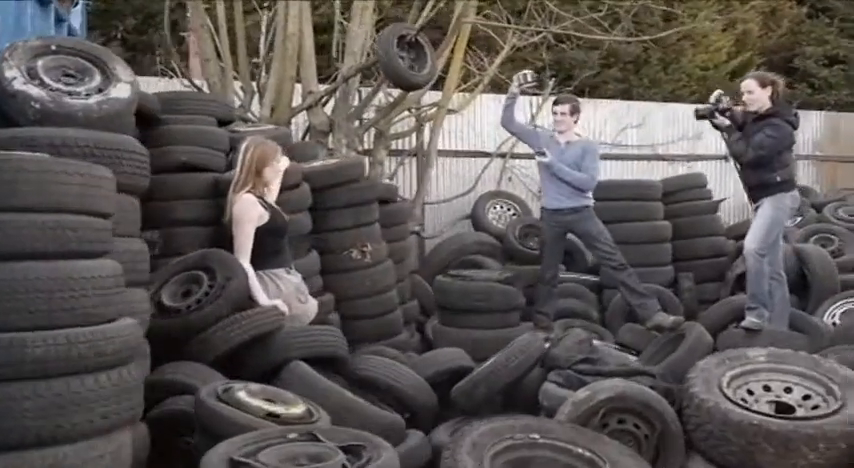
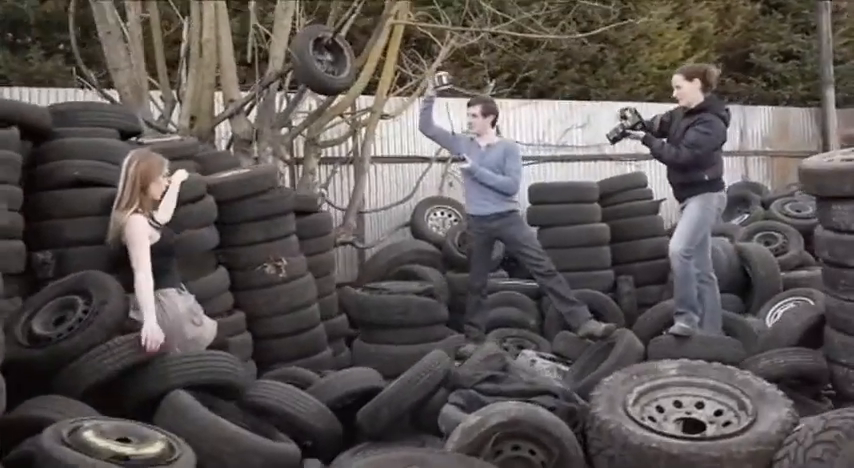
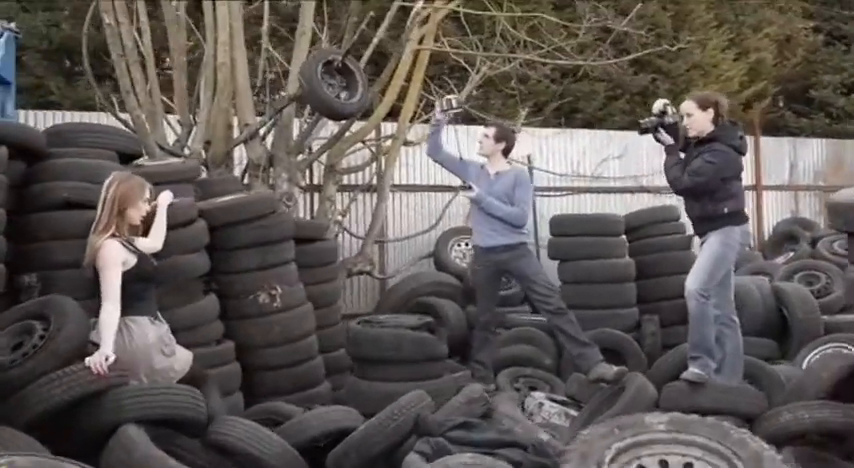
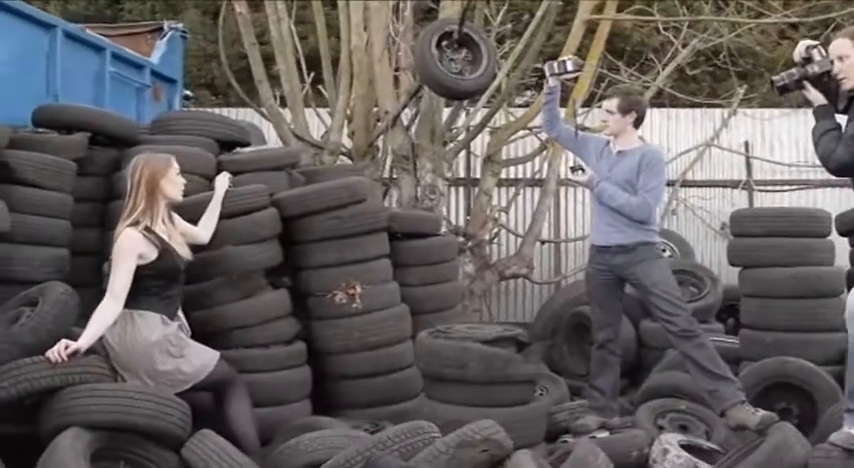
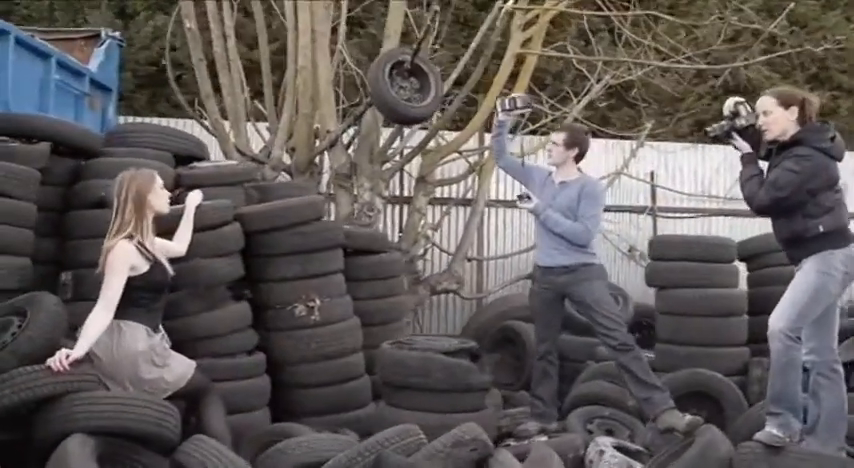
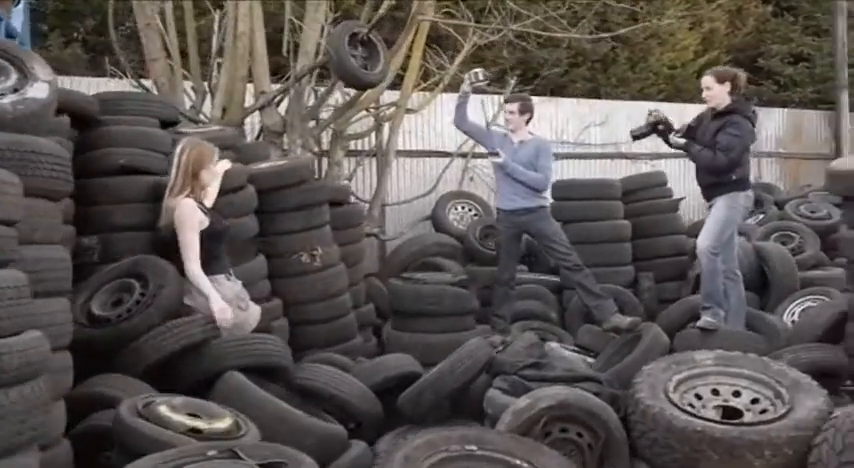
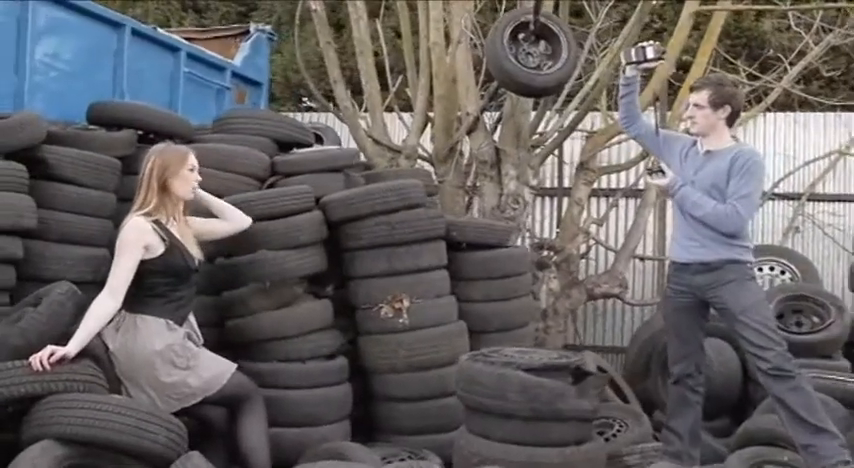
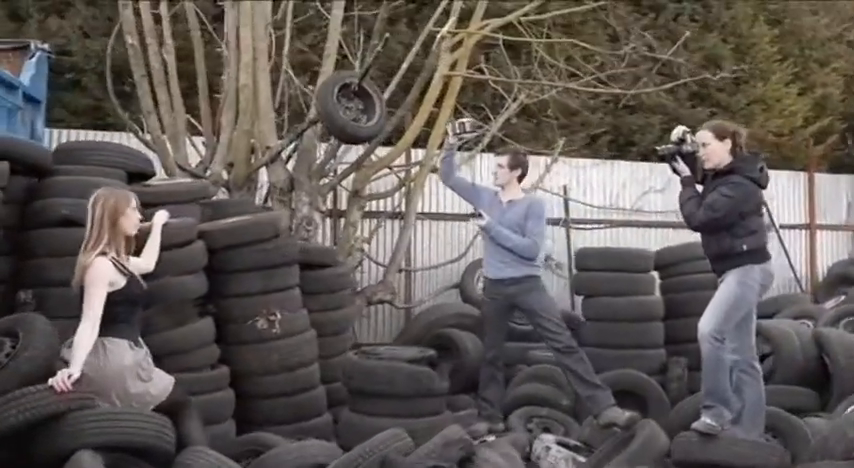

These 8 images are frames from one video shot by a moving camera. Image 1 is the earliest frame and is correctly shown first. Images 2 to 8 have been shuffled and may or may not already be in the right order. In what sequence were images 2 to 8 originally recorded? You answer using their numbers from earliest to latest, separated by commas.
6, 2, 3, 8, 5, 4, 7
